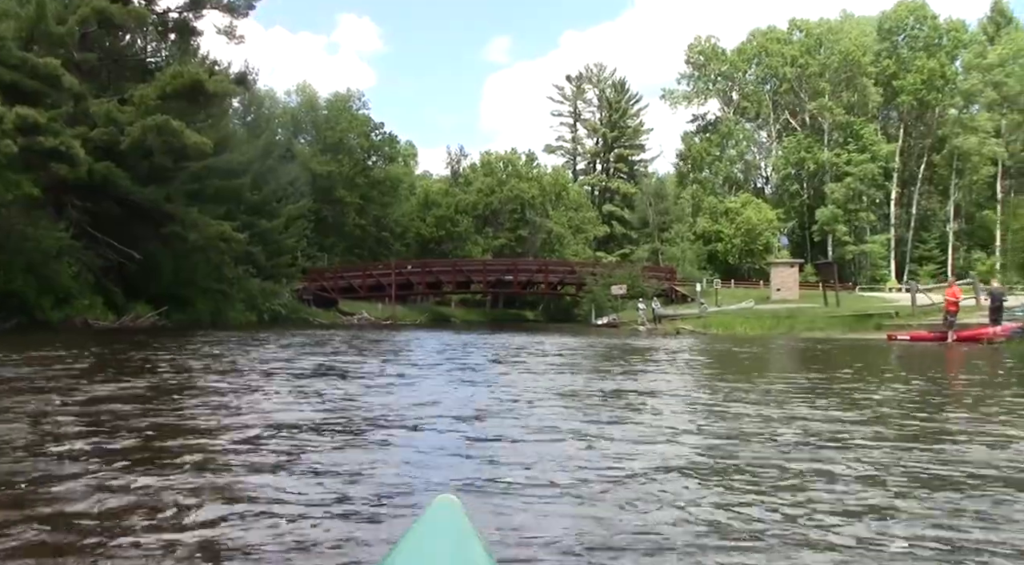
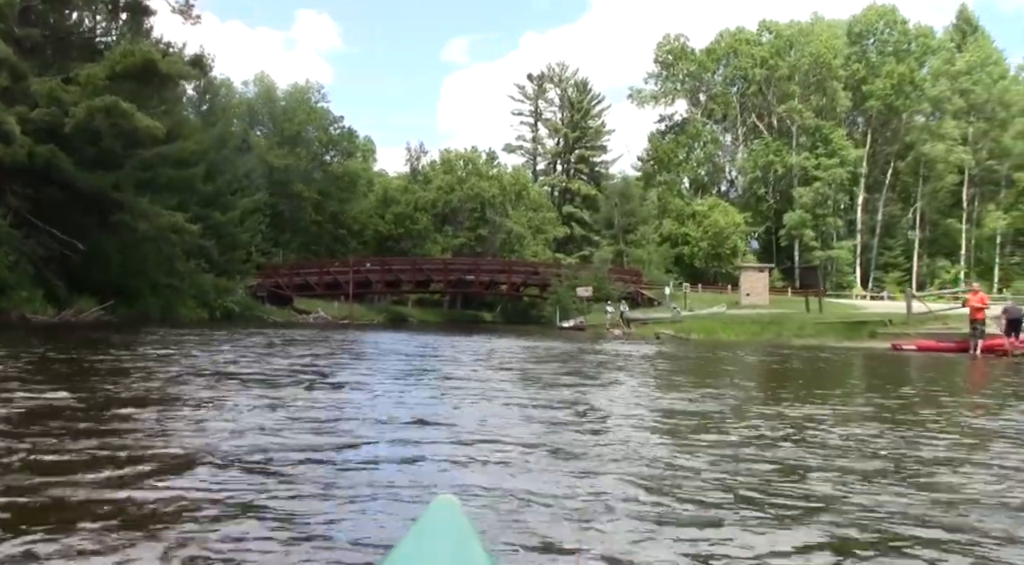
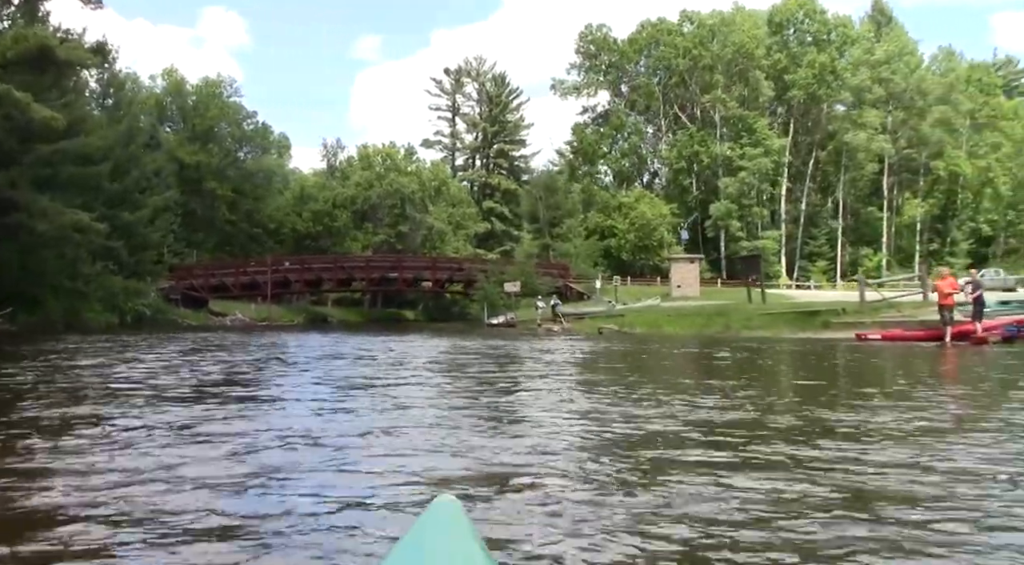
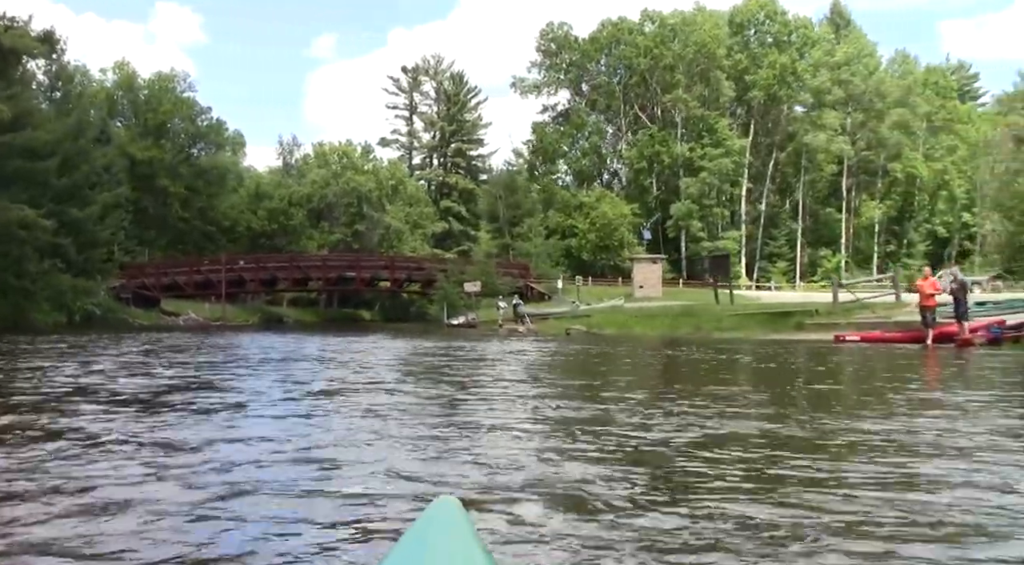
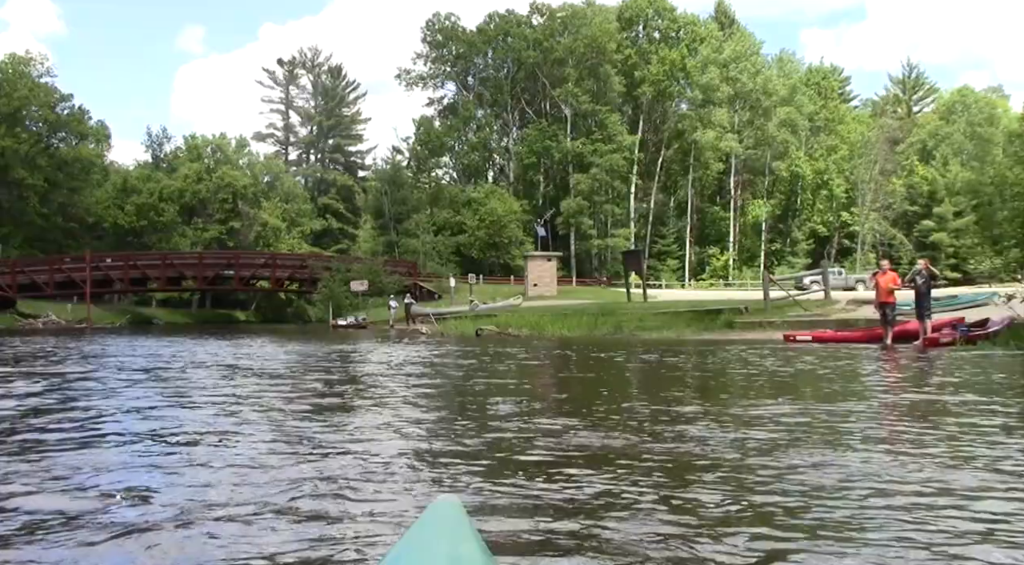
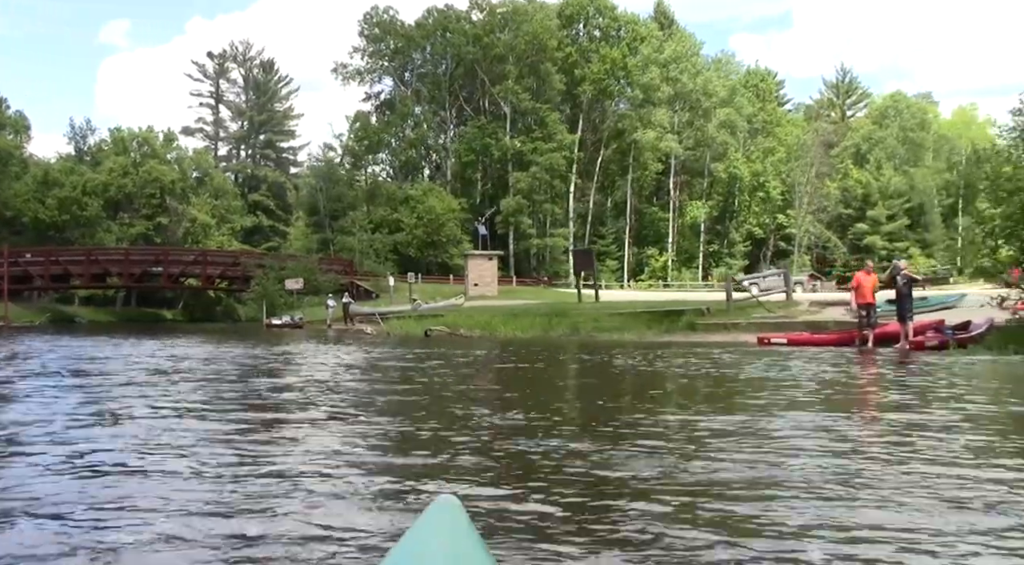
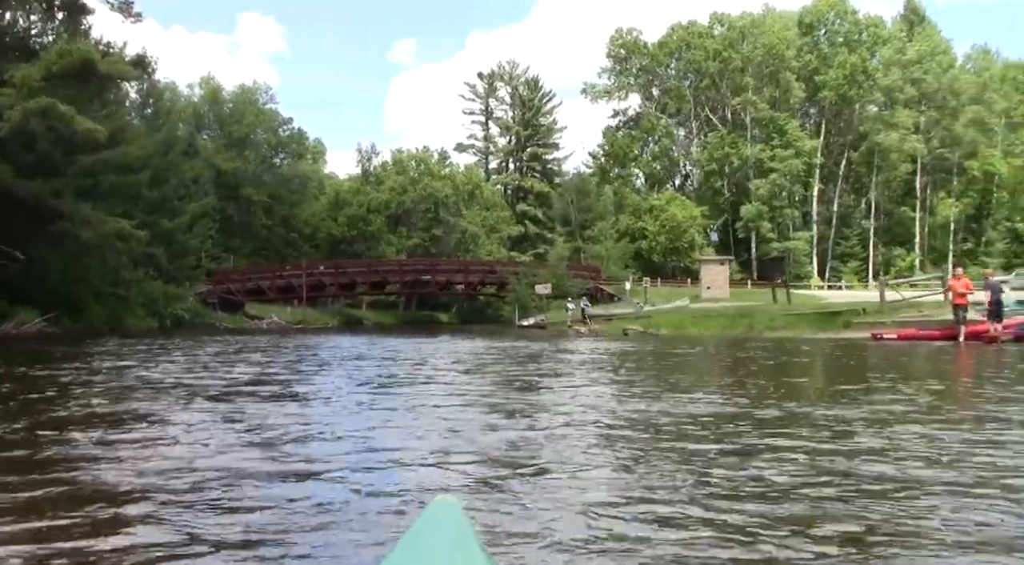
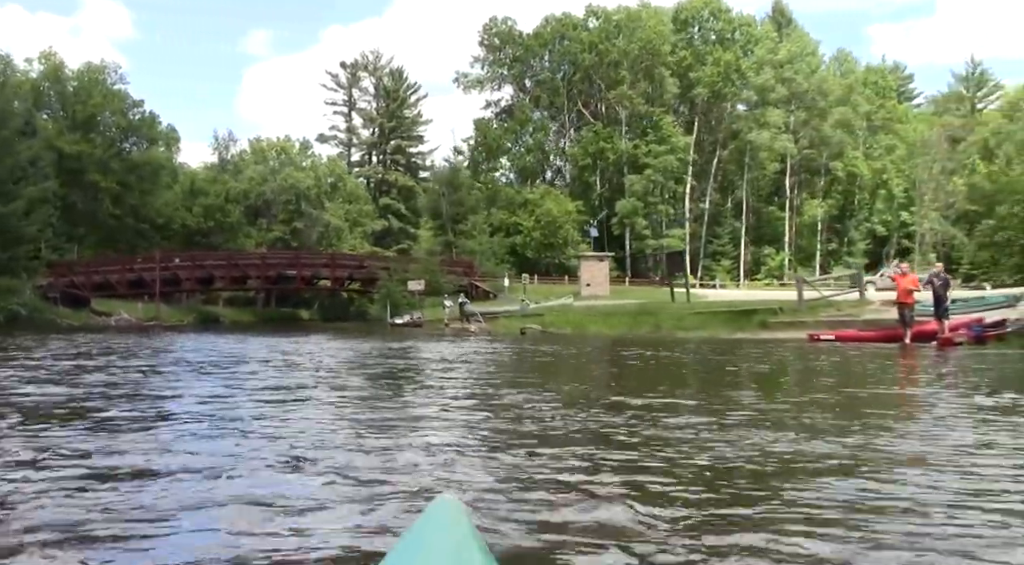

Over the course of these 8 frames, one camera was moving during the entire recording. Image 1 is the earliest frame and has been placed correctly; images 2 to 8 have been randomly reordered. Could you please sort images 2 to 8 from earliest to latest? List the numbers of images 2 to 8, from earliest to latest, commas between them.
2, 7, 3, 4, 8, 5, 6
